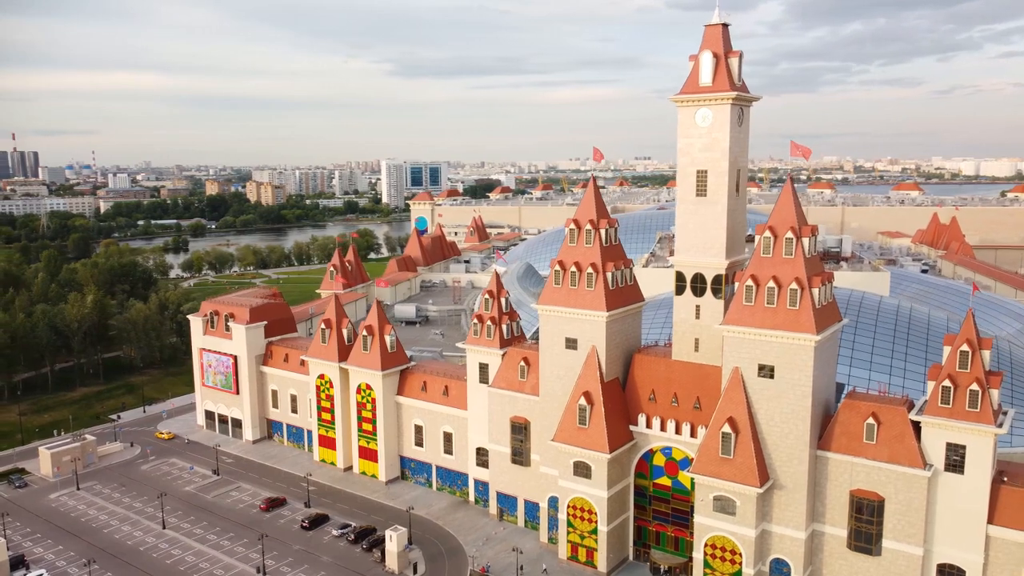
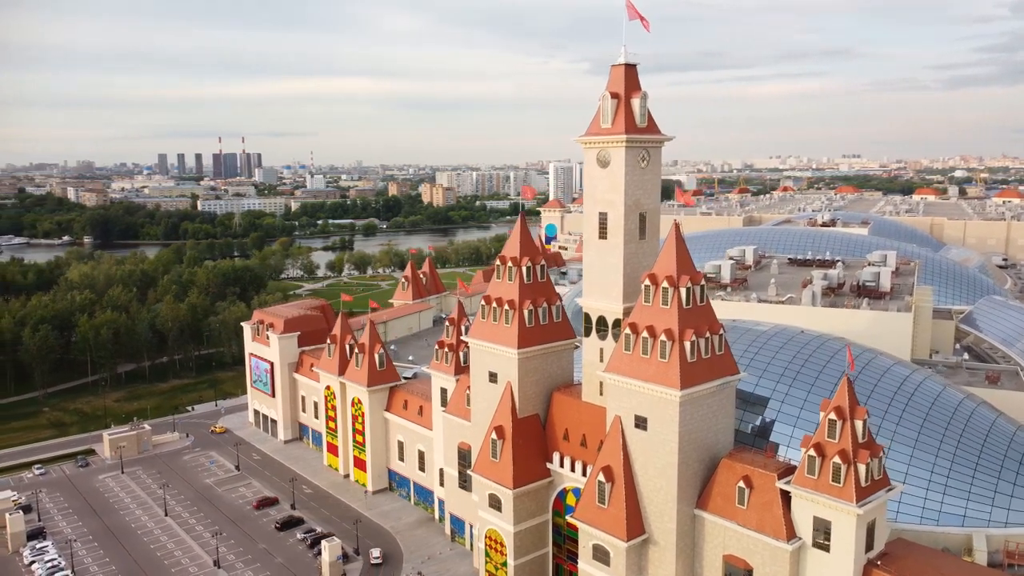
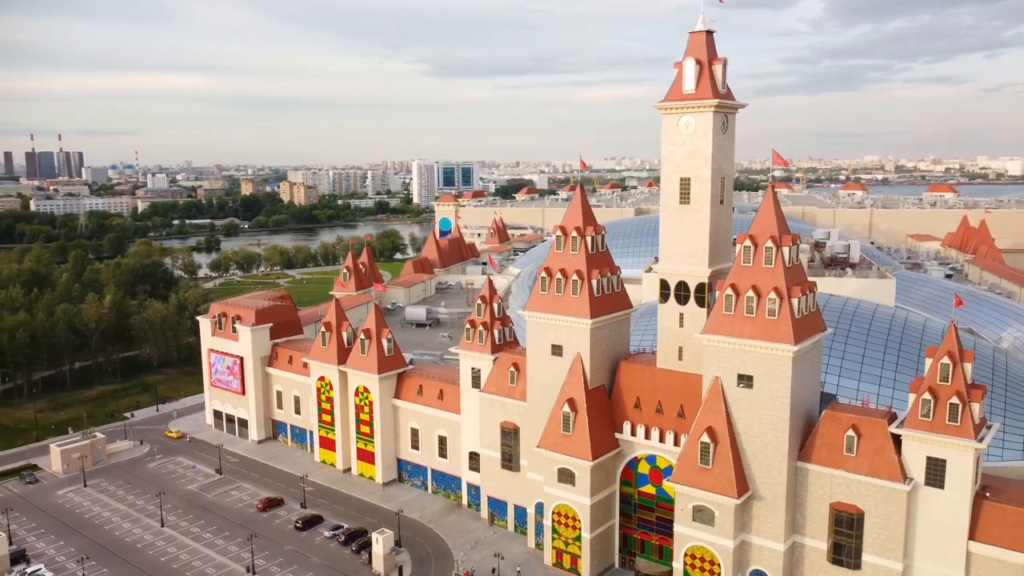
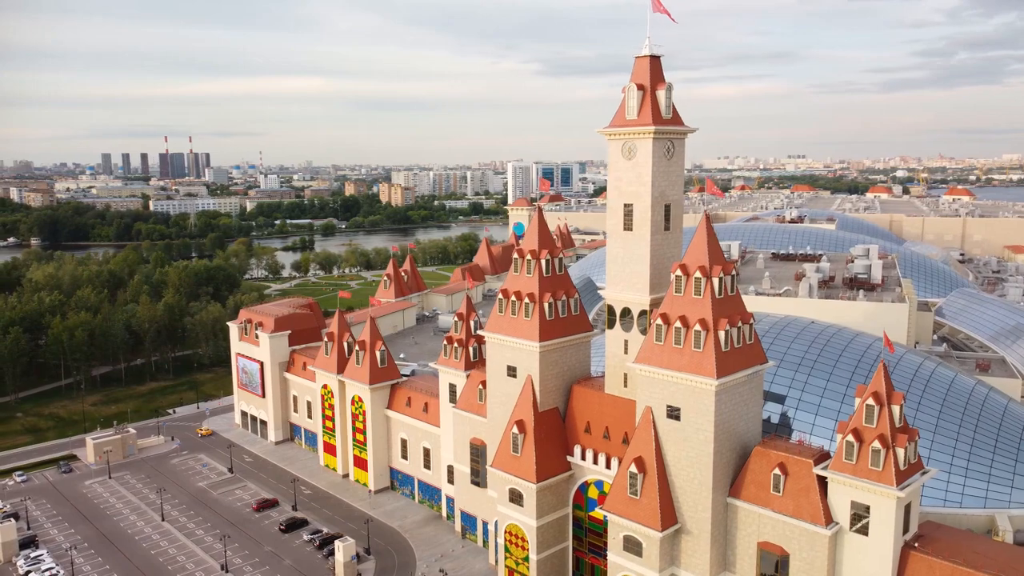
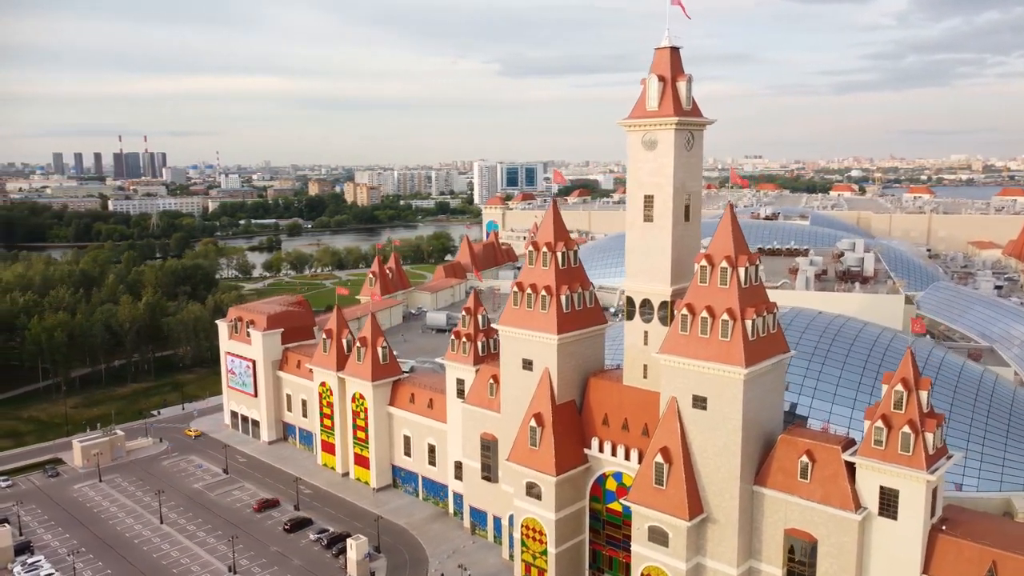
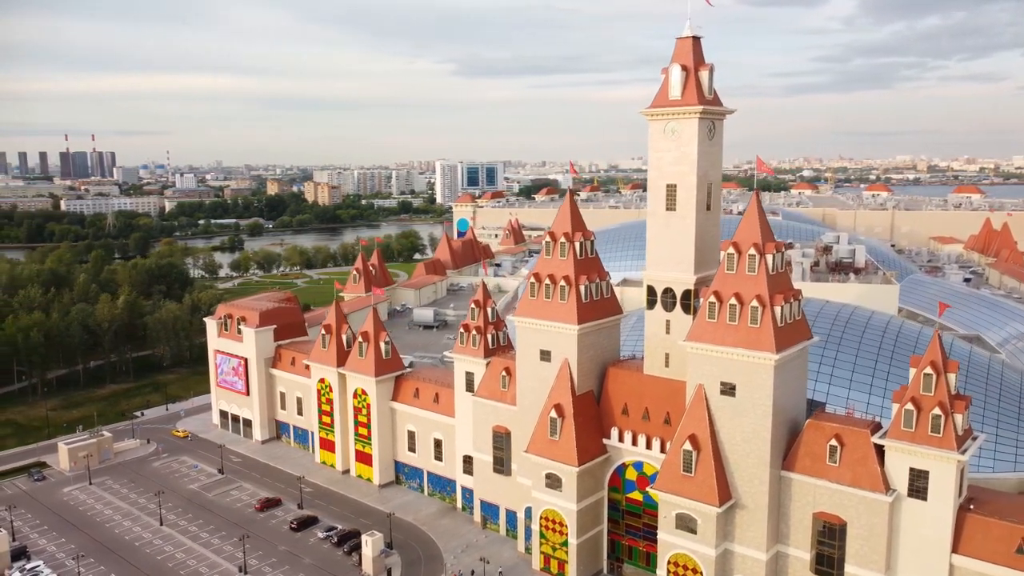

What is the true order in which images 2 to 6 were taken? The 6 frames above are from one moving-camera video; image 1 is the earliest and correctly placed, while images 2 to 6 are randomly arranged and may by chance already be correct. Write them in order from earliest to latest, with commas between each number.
3, 6, 5, 4, 2
